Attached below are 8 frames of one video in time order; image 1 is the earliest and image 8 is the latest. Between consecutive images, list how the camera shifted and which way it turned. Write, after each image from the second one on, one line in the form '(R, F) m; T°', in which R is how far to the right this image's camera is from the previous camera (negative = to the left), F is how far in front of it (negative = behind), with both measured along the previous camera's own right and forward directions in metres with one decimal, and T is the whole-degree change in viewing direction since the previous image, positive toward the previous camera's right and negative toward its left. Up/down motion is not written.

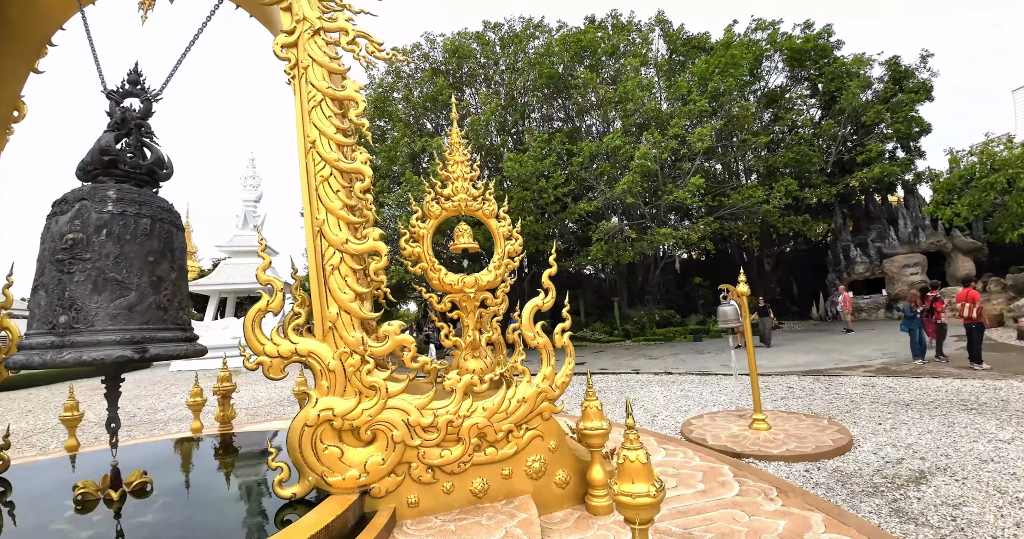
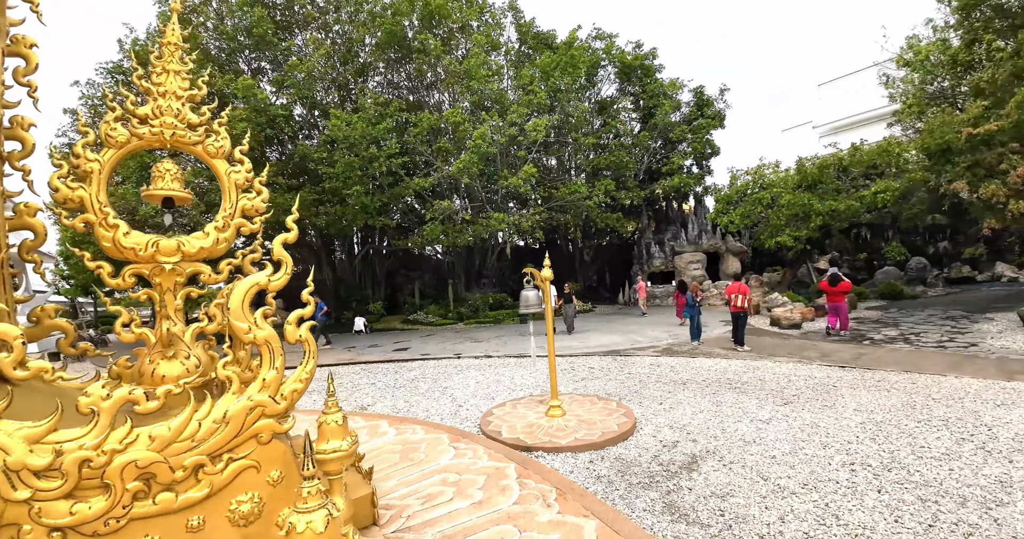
(+0.4, +0.4) m; +19°
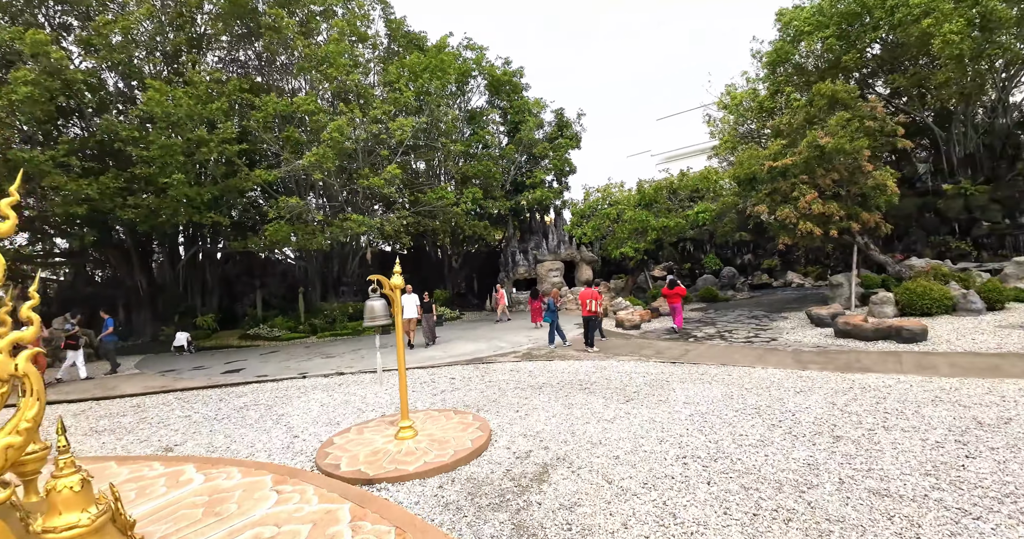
(+0.1, +0.2) m; +16°
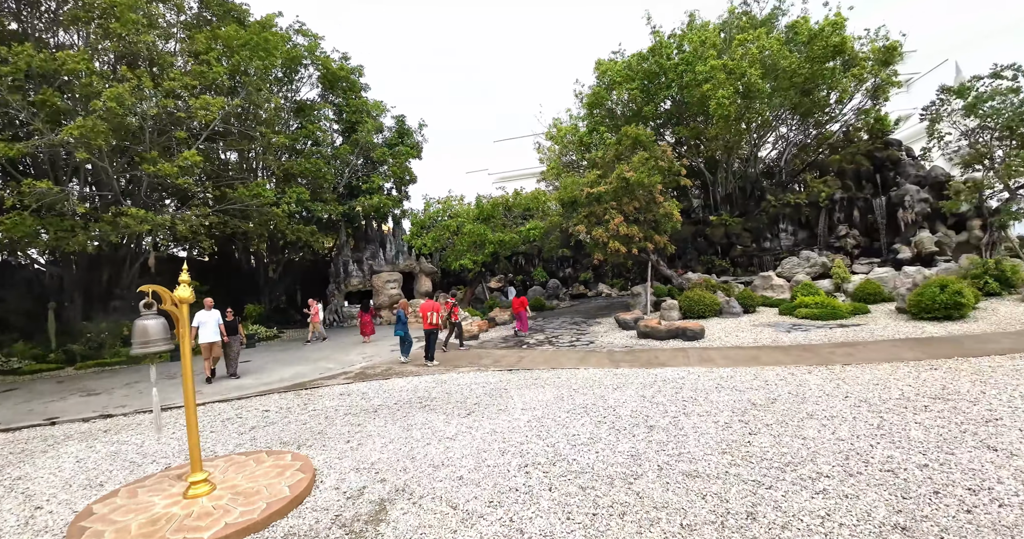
(0.0, +0.2) m; +20°
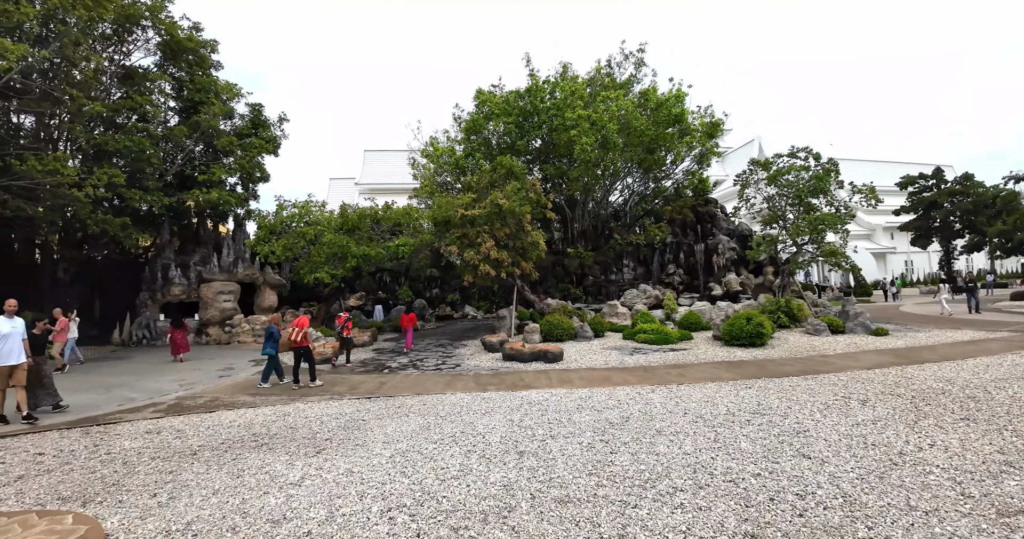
(-0.1, +0.3) m; +17°
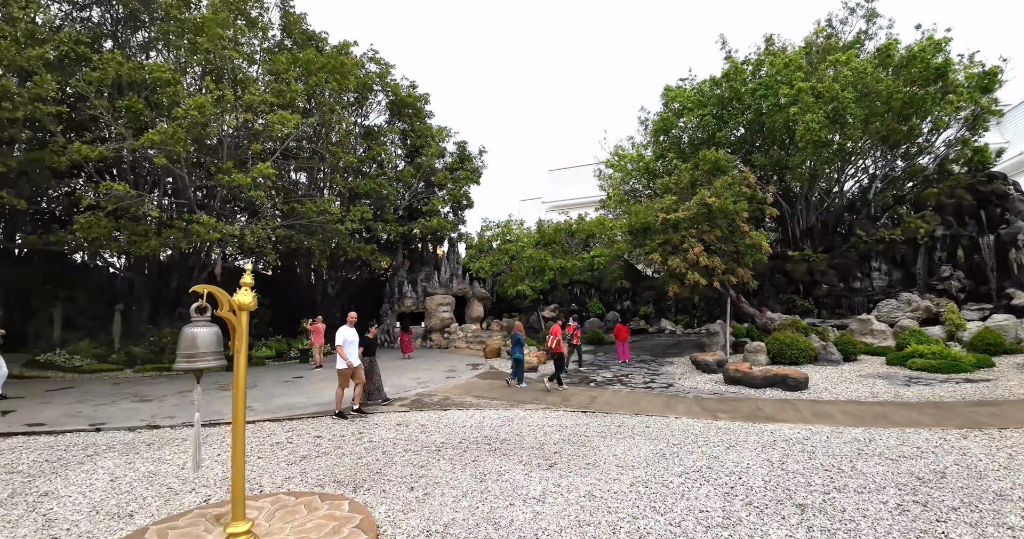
(-0.6, +0.5) m; -22°
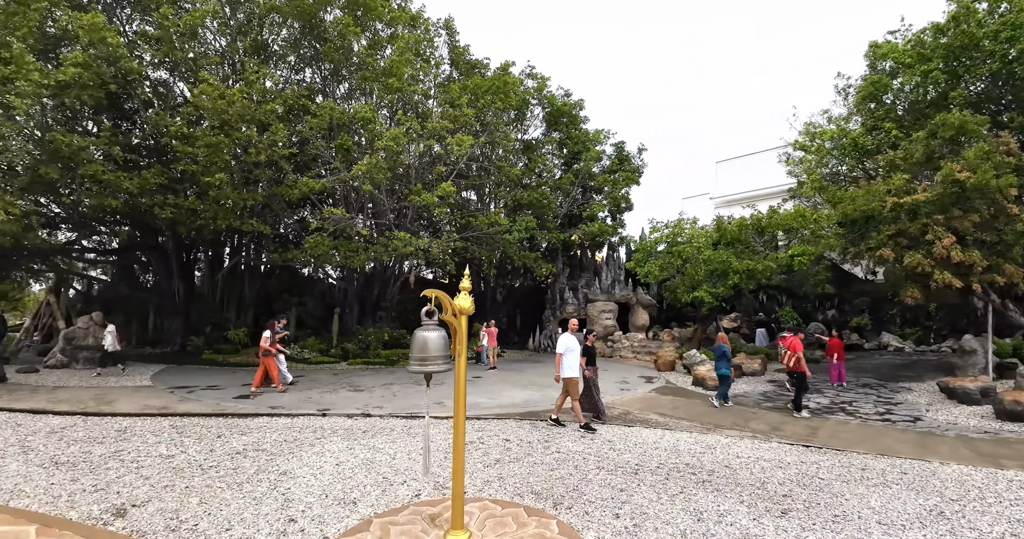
(-0.4, +0.3) m; -19°
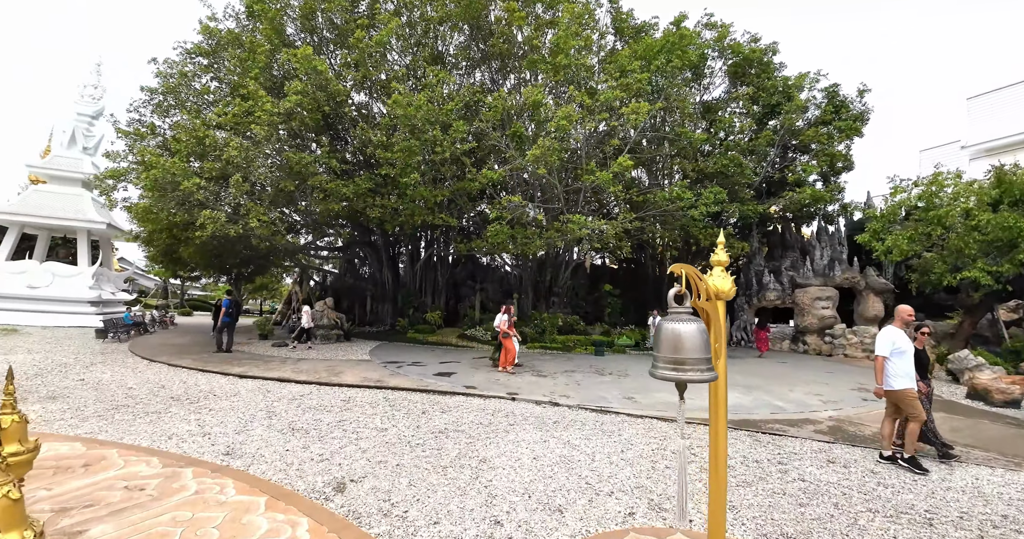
(-0.4, +0.6) m; -21°
